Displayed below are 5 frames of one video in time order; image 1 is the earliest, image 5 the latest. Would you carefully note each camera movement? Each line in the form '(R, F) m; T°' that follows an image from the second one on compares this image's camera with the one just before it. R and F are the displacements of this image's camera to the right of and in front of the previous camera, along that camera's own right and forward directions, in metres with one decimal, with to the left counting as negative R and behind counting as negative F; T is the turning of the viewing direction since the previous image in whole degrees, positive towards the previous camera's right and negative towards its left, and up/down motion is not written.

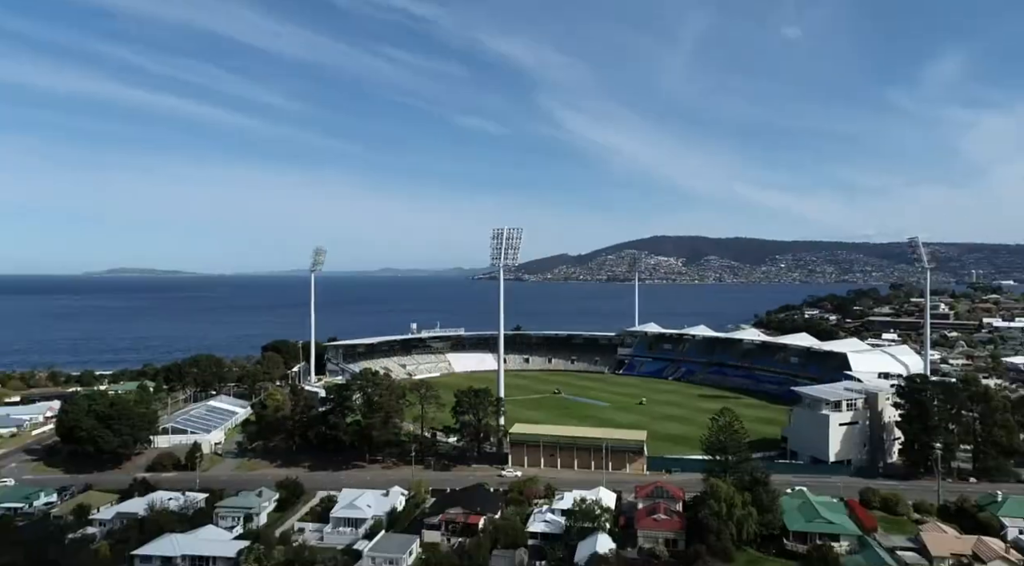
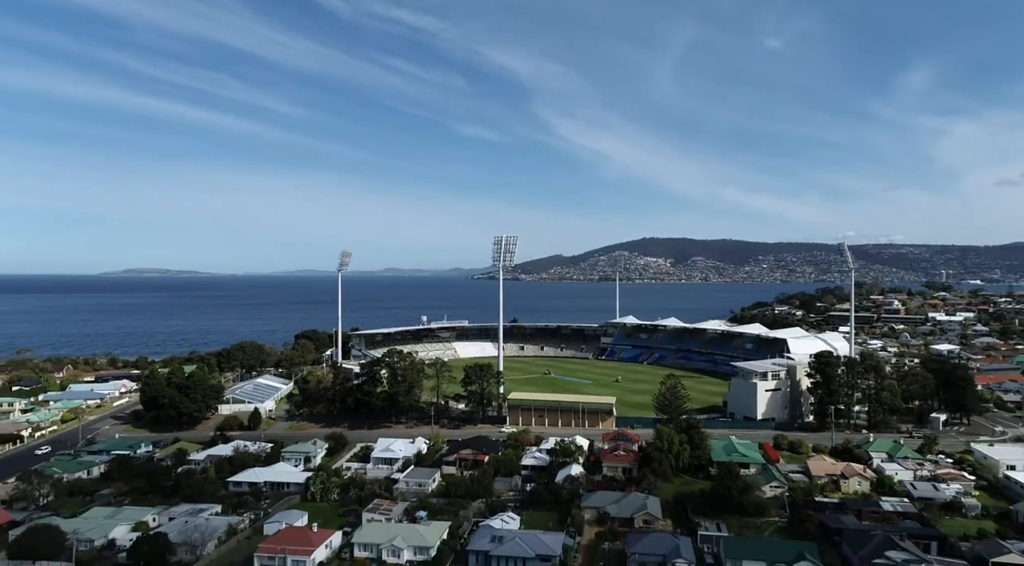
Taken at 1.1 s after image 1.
(-0.5, -5.3) m; +1°
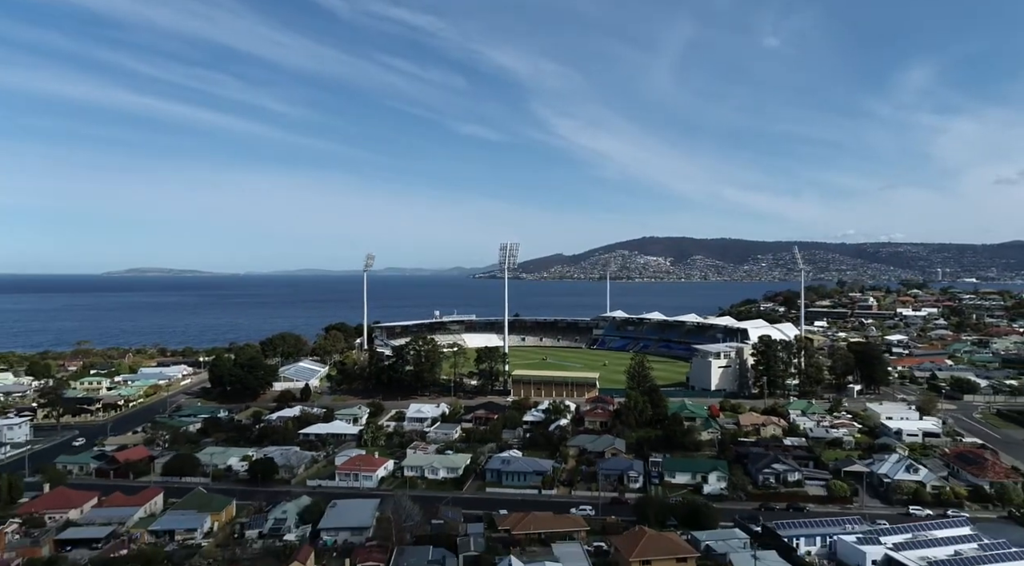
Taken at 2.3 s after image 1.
(-0.1, -6.4) m; 0°
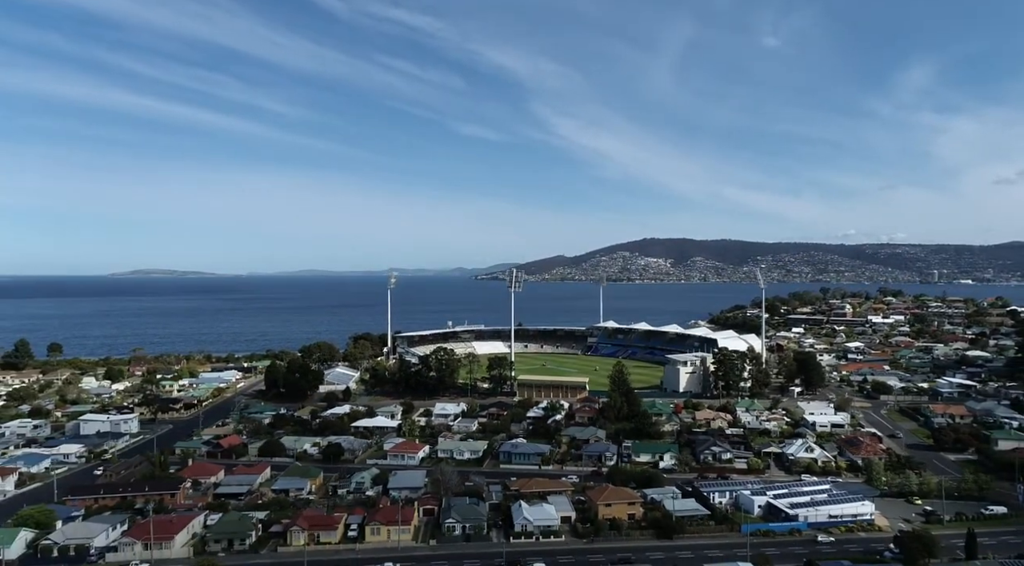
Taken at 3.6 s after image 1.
(-0.2, -7.3) m; 0°
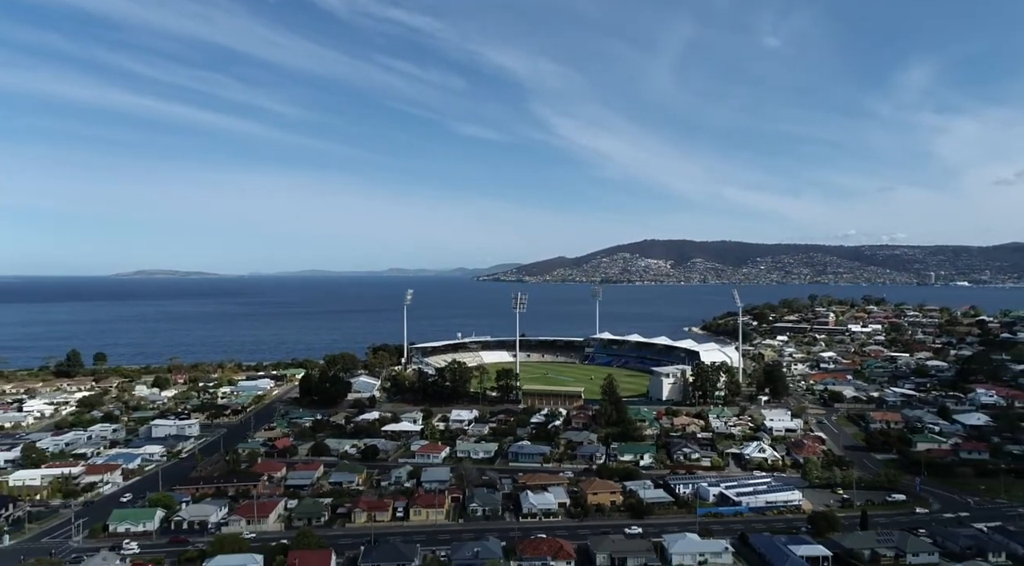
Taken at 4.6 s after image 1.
(-0.3, -6.0) m; 0°
